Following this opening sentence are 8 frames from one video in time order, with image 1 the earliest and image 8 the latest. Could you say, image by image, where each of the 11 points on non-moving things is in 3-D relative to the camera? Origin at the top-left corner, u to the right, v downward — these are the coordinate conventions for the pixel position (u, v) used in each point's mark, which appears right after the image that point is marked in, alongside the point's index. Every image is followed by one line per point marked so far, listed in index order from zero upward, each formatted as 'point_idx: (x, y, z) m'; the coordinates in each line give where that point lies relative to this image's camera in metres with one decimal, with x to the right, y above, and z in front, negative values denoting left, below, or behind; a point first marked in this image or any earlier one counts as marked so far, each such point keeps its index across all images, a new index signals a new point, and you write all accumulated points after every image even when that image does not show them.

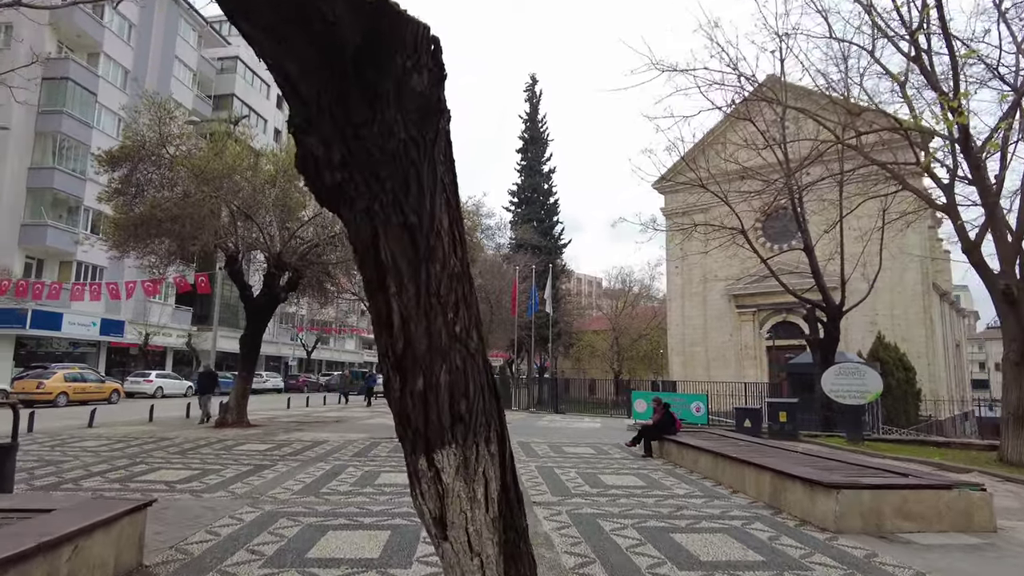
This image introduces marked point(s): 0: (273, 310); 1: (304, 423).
0: (-5.9, -0.5, +16.3) m
1: (-5.7, -3.6, +17.4) m
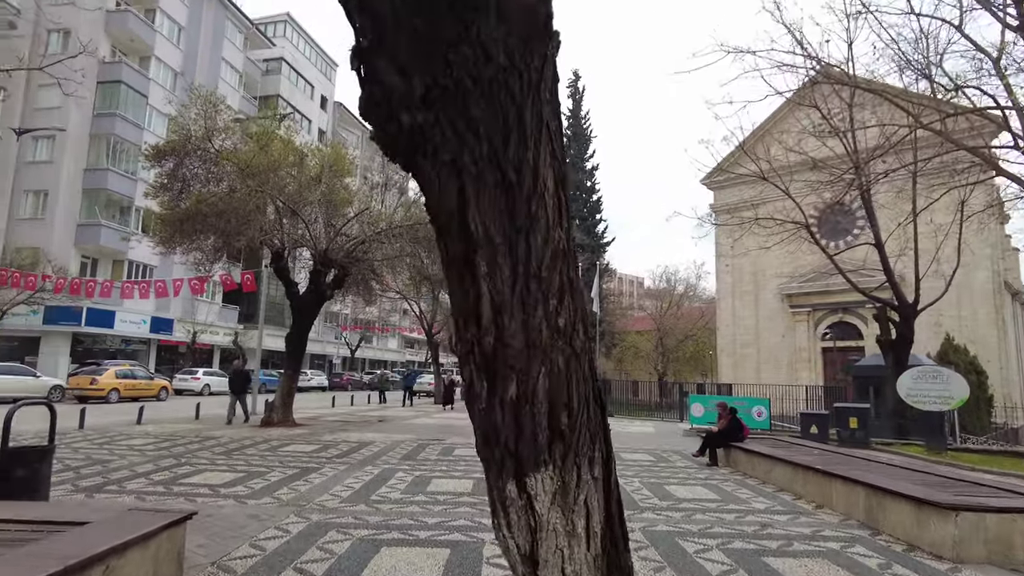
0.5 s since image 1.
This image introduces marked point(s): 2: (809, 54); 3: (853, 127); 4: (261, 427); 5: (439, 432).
0: (-4.7, -0.5, +16.0) m
1: (-4.4, -3.6, +17.1) m
2: (+5.8, +4.6, +12.7) m
3: (+8.0, +3.8, +15.3) m
4: (-5.8, -3.2, +15.1) m
5: (-1.8, -3.4, +15.3) m
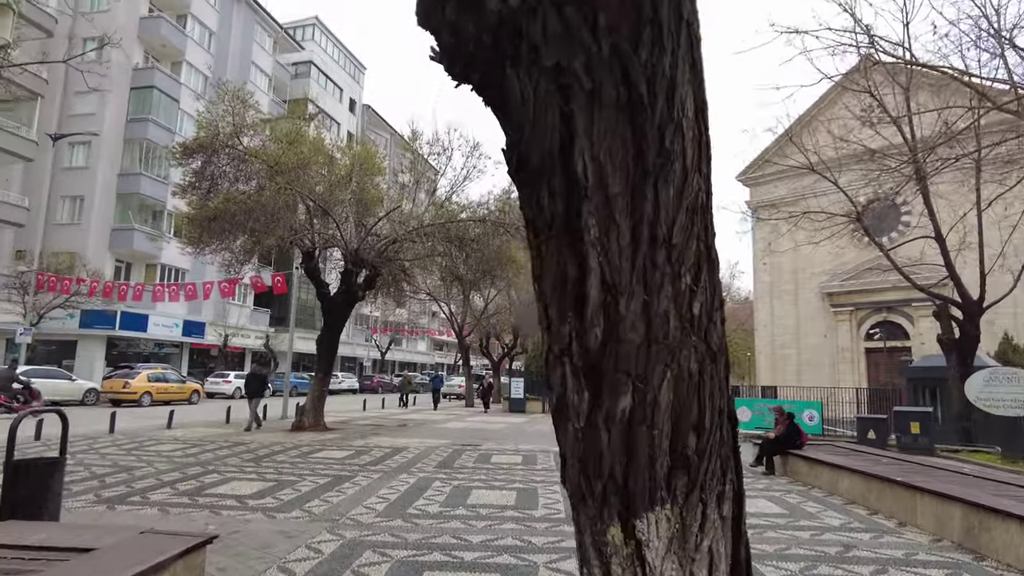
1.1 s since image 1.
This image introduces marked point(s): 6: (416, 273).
0: (-3.9, -0.5, +15.6) m
1: (-3.5, -3.6, +16.7) m
2: (+6.5, +4.7, +11.9) m
3: (+8.8, +3.9, +14.4) m
4: (-5.0, -3.3, +14.8) m
5: (-0.9, -3.4, +14.8) m
6: (-2.7, +0.4, +18.3) m
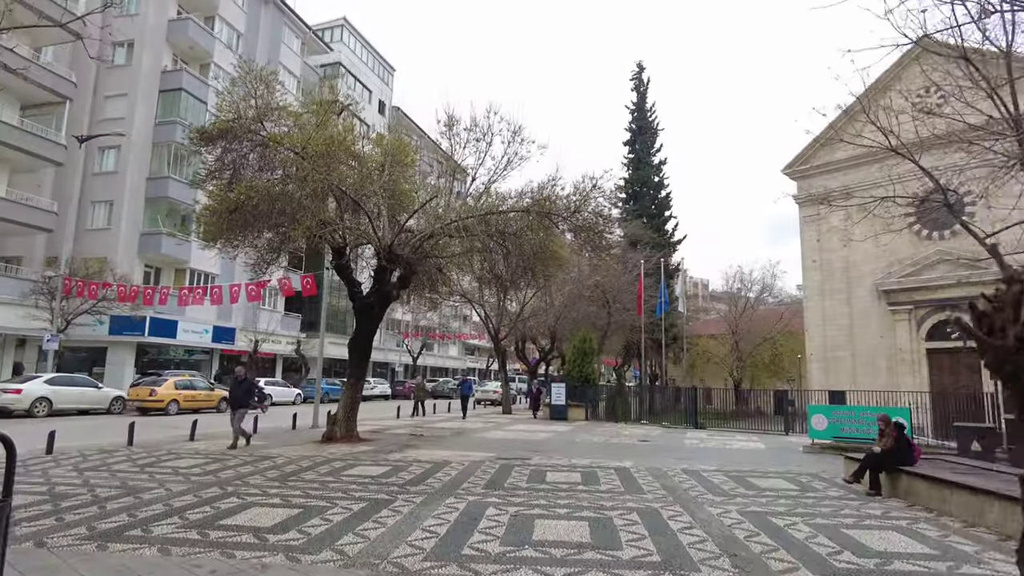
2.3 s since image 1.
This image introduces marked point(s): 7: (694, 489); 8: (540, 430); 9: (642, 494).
0: (-2.9, -0.5, +14.5) m
1: (-2.4, -3.6, +15.5) m
2: (+7.3, +4.8, +10.3) m
3: (+9.7, +4.0, +12.7) m
4: (-4.0, -3.3, +13.6) m
5: (+0.1, -3.3, +13.5) m
6: (-1.6, +0.4, +17.1) m
7: (+2.4, -2.7, +8.6) m
8: (+0.7, -4.0, +18.1) m
9: (+1.7, -2.6, +8.2) m
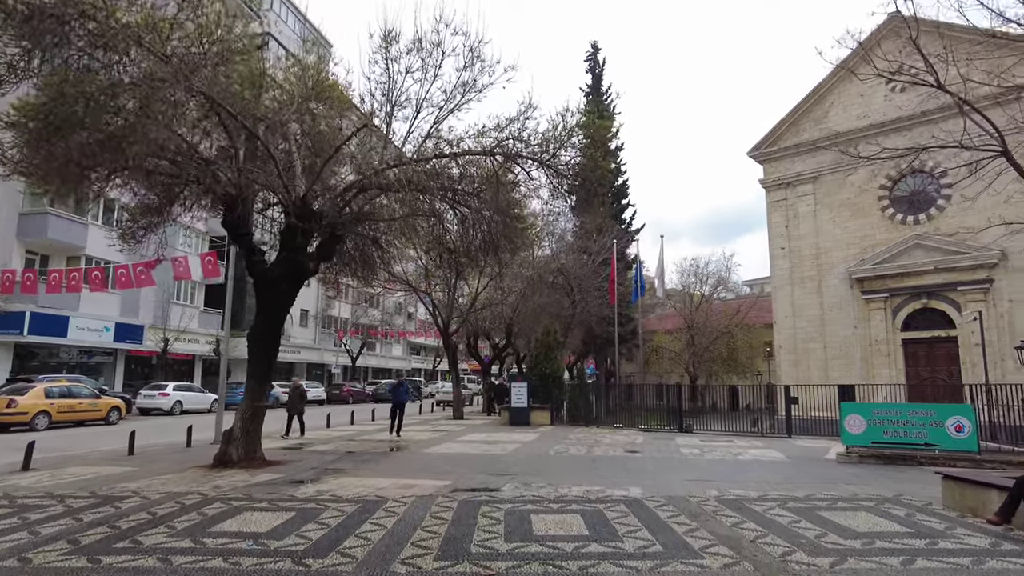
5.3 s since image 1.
0: (-3.6, 0.0, +10.9) m
1: (-3.2, -3.1, +12.0) m
2: (+6.8, +5.3, +7.6) m
3: (+9.0, +4.6, +10.3) m
4: (-4.6, -2.8, +10.0) m
5: (-0.6, -2.8, +10.2) m
6: (-2.5, +0.9, +13.7) m
7: (+2.2, -2.2, +5.5) m
8: (-0.3, -3.5, +14.8) m
9: (+1.4, -2.1, +5.0) m
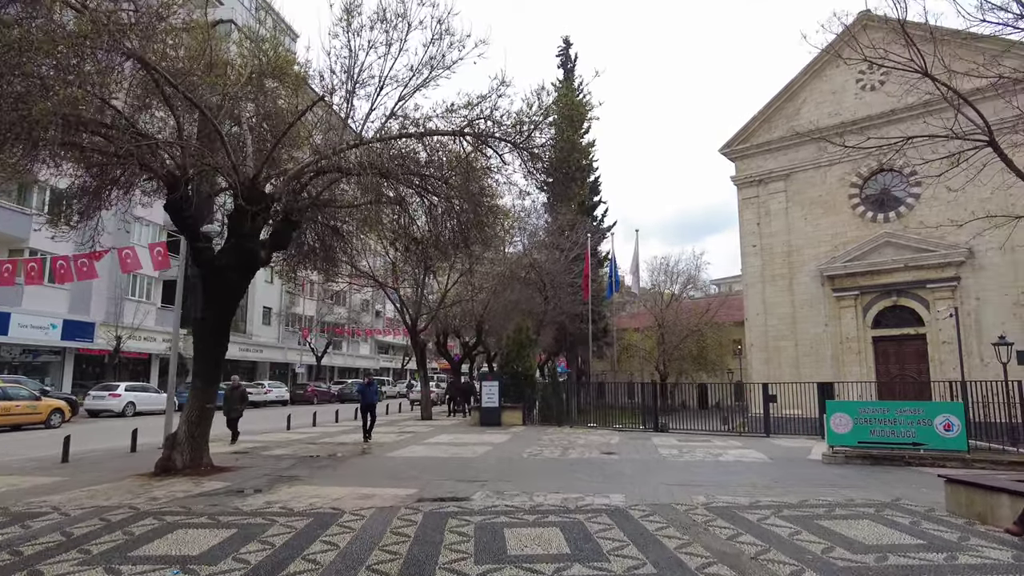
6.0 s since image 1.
0: (-4.0, +0.1, +10.0) m
1: (-3.7, -3.0, +11.2) m
2: (+6.5, +5.4, +7.2) m
3: (+8.6, +4.7, +9.9) m
4: (-5.0, -2.7, +9.1) m
5: (-1.0, -2.7, +9.4) m
6: (-3.1, +1.0, +12.8) m
7: (+2.0, -2.1, +4.9) m
8: (-1.0, -3.3, +14.1) m
9: (+1.3, -2.0, +4.4) m
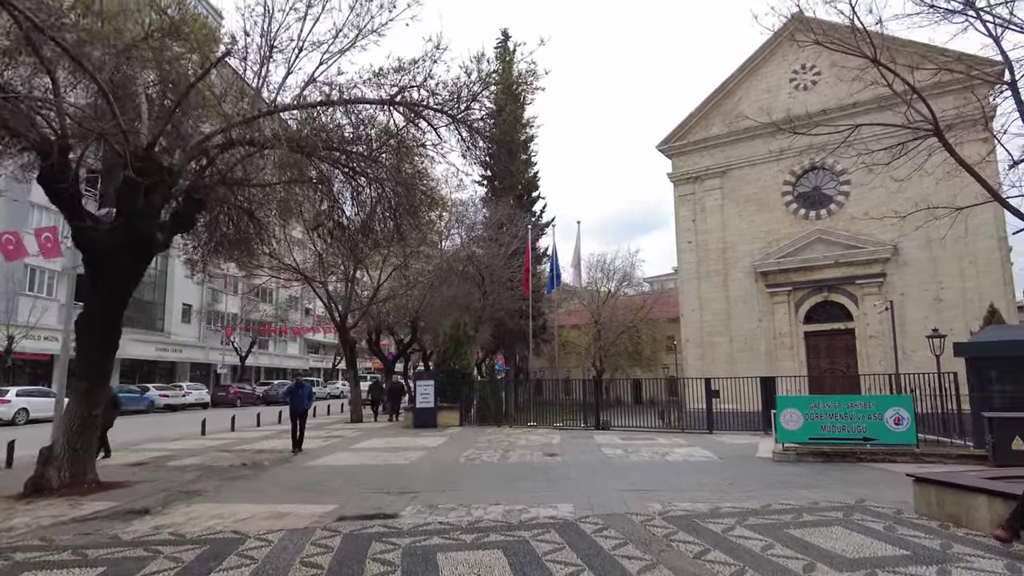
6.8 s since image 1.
0: (-4.9, +0.3, +8.7) m
1: (-4.7, -2.8, +9.9) m
2: (+5.9, +5.6, +6.9) m
3: (+7.7, +4.8, +9.8) m
4: (-5.8, -2.5, +7.7) m
5: (-1.8, -2.6, +8.4) m
6: (-4.3, +1.2, +11.6) m
7: (+1.6, -1.9, +4.2) m
8: (-2.3, -3.2, +13.0) m
9: (+0.9, -1.9, +3.6) m
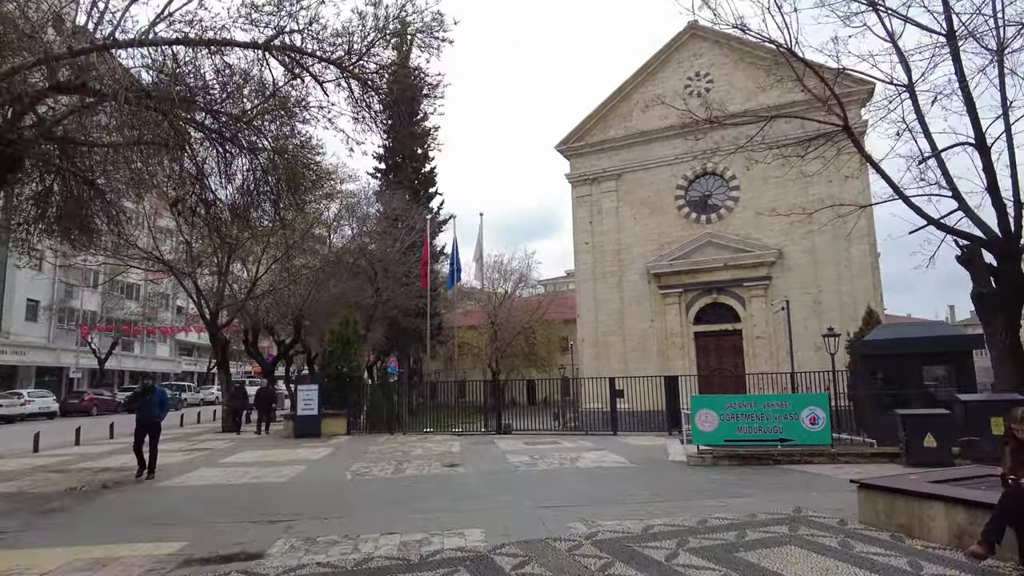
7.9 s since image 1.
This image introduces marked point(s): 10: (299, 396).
0: (-6.0, +0.5, +6.7) m
1: (-6.0, -2.6, +7.9) m
2: (+5.0, +5.7, +6.7) m
3: (+6.3, +4.9, +9.9) m
4: (-6.7, -2.3, +5.5) m
5: (-2.9, -2.4, +6.9) m
6: (-5.8, +1.4, +9.6) m
7: (+1.1, -1.8, +3.3) m
8: (-4.1, -3.0, +11.4) m
9: (+0.5, -1.7, +2.6) m
10: (-5.9, -3.0, +18.2) m
